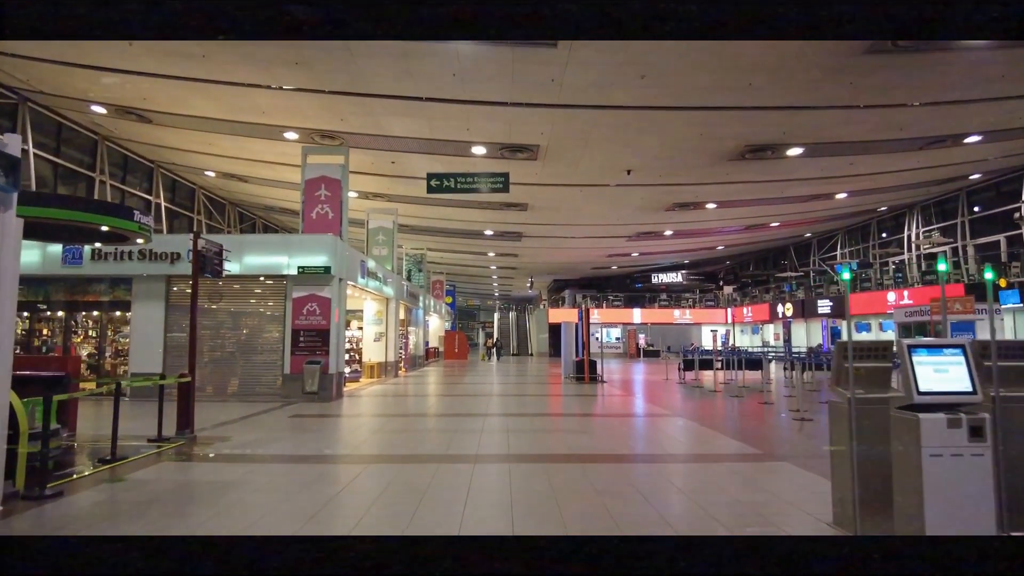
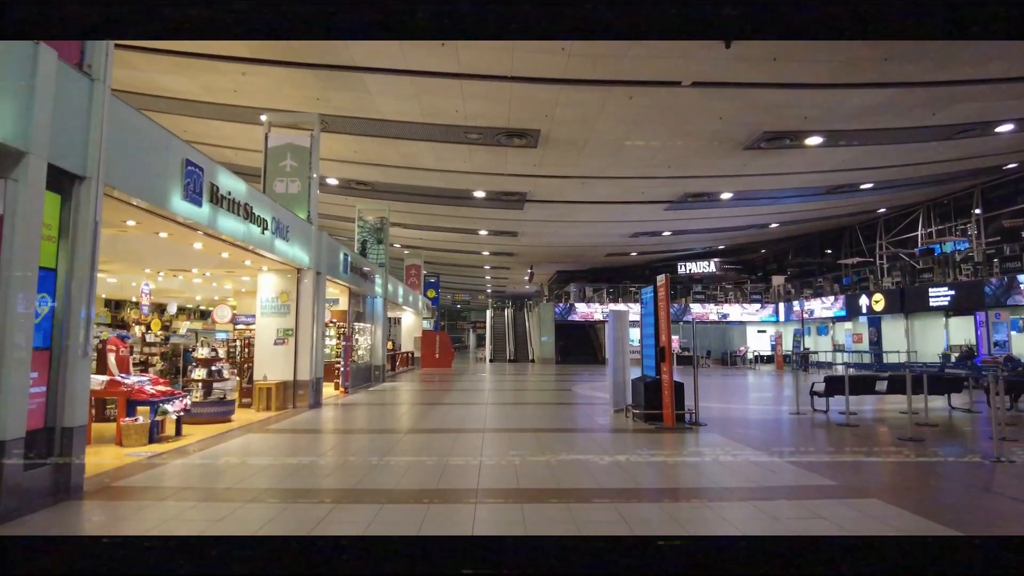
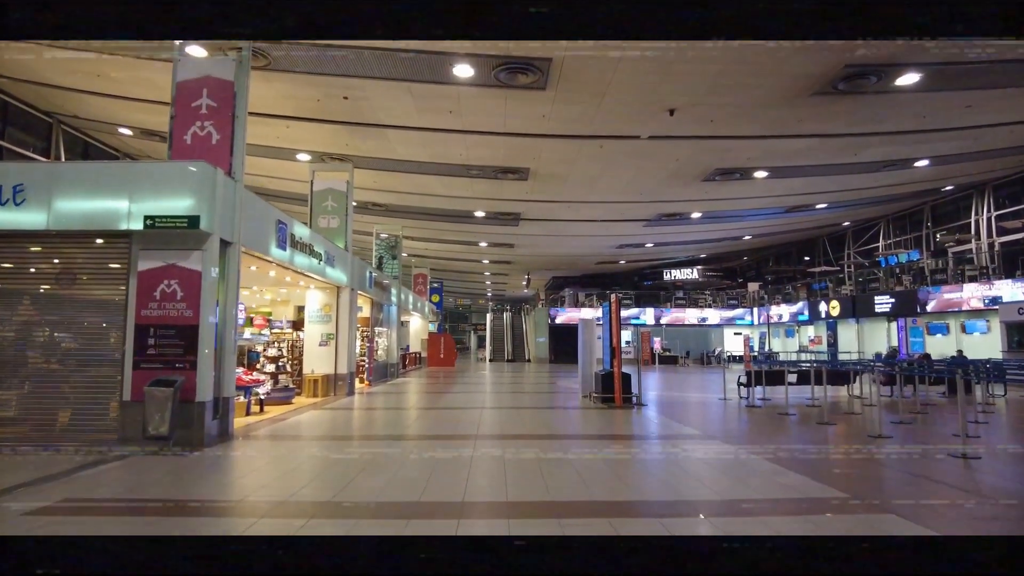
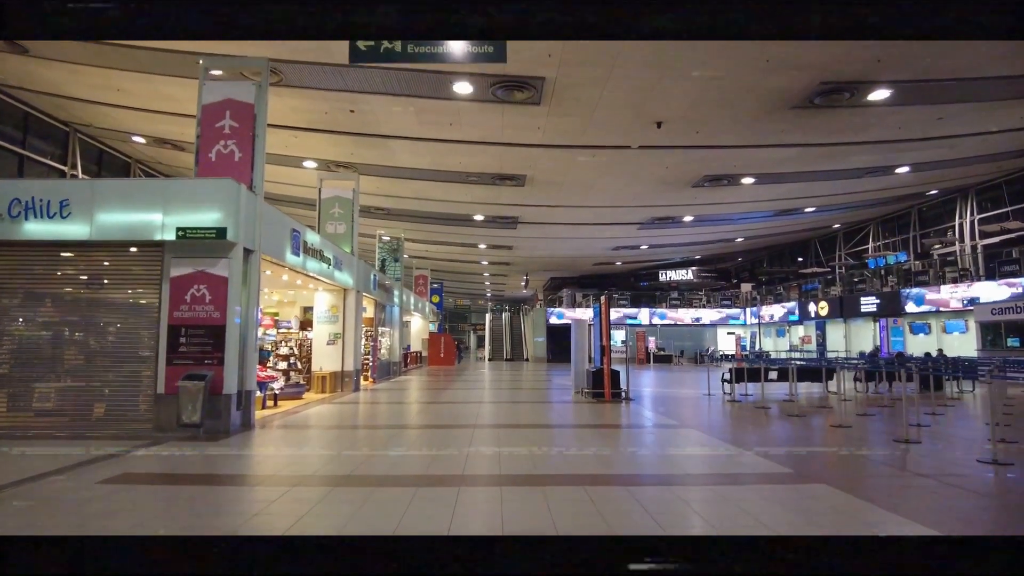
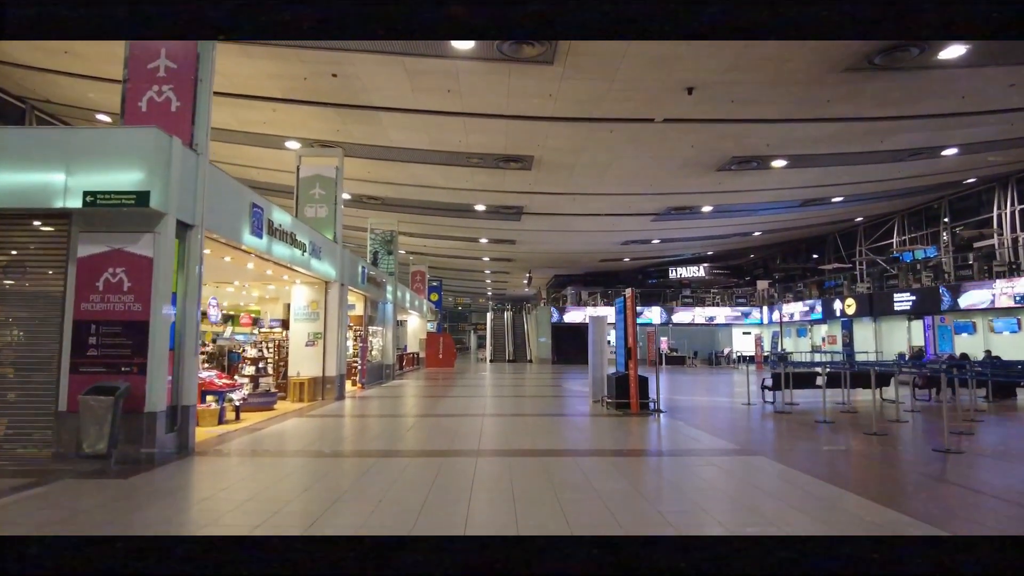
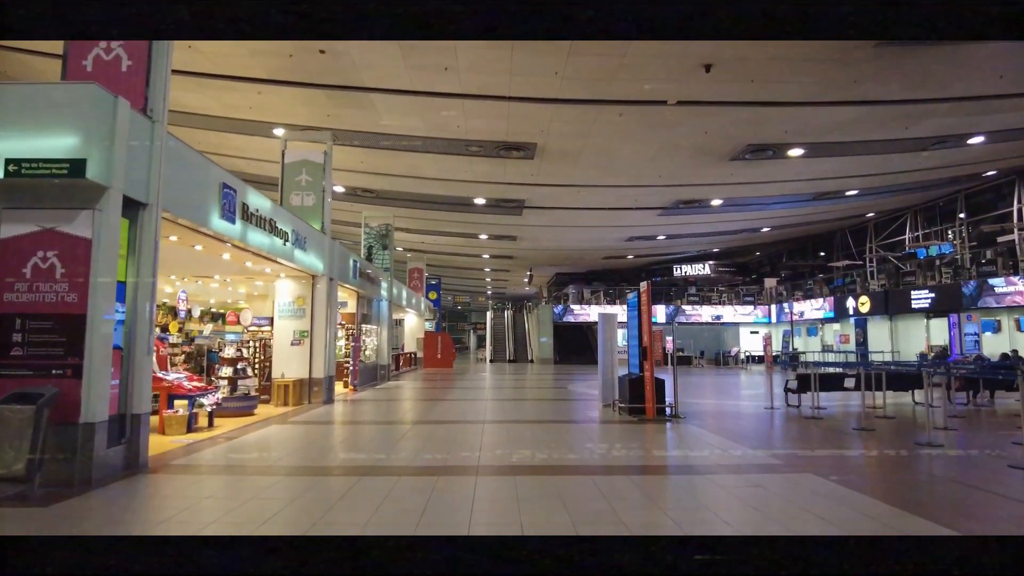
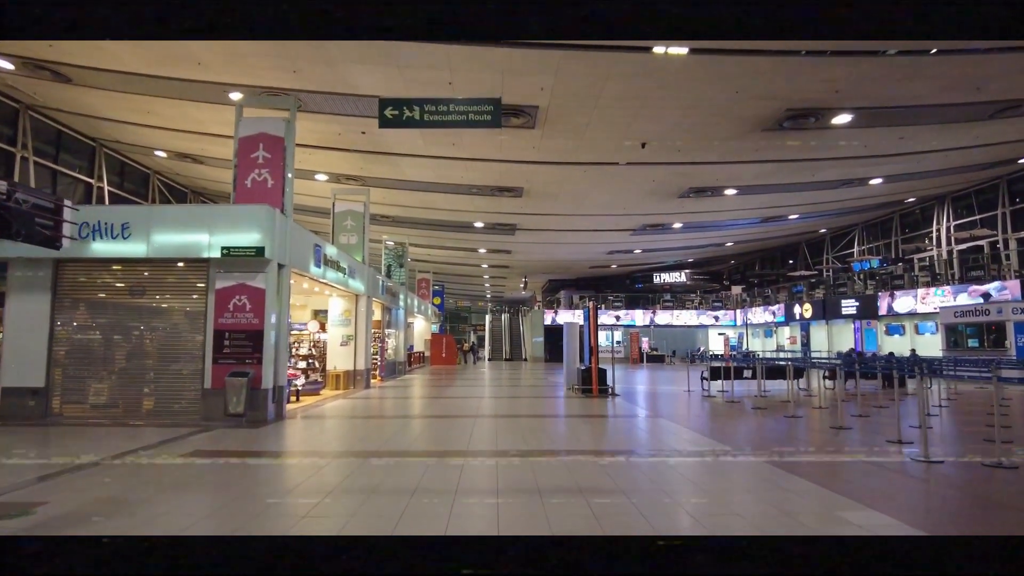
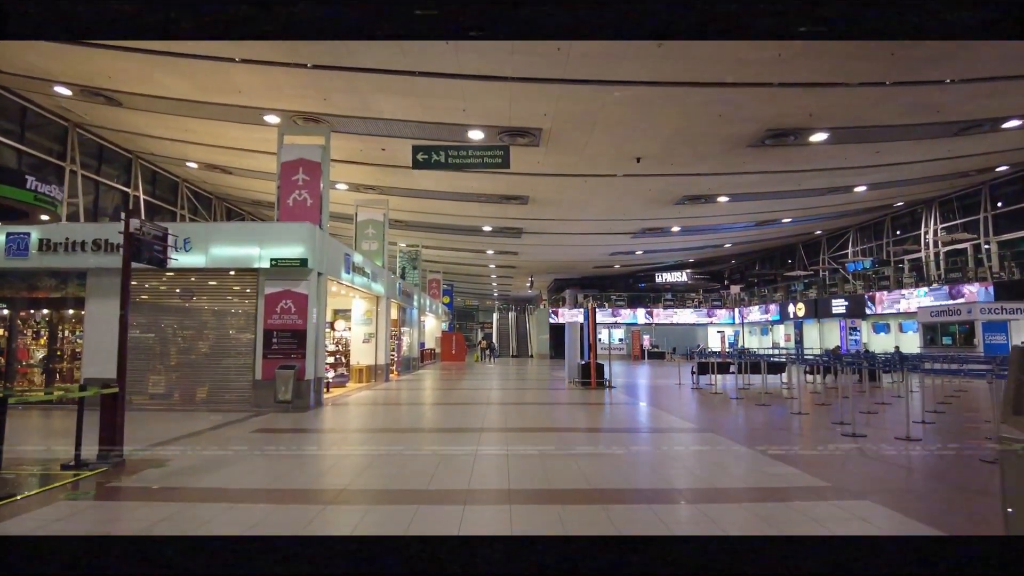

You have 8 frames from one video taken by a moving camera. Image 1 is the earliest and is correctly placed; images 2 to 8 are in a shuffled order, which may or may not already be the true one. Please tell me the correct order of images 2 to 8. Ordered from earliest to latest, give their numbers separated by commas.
8, 7, 4, 3, 5, 6, 2
